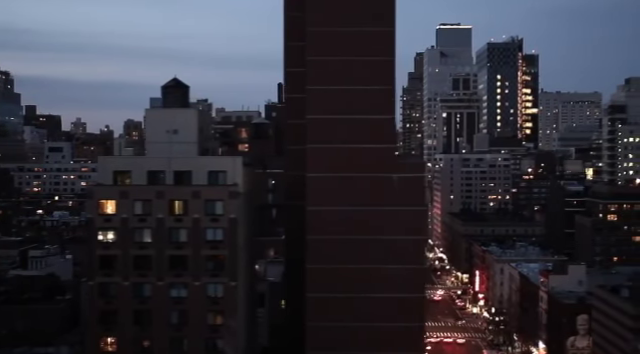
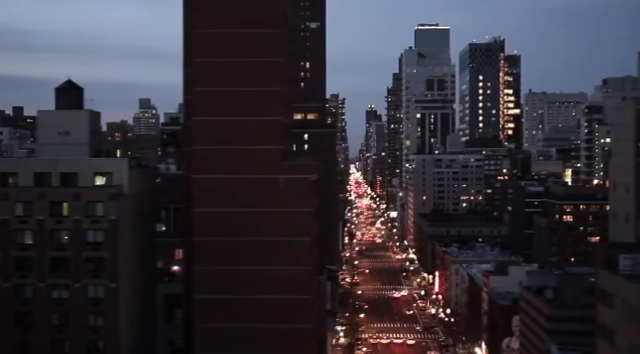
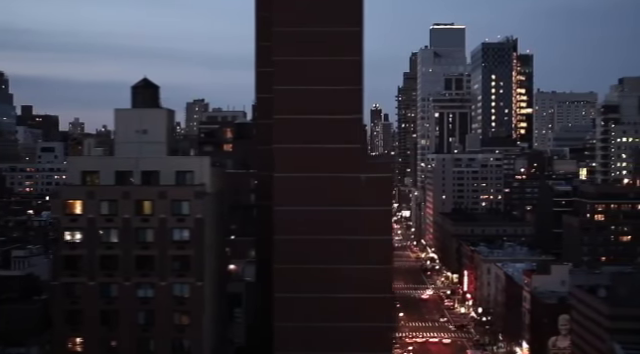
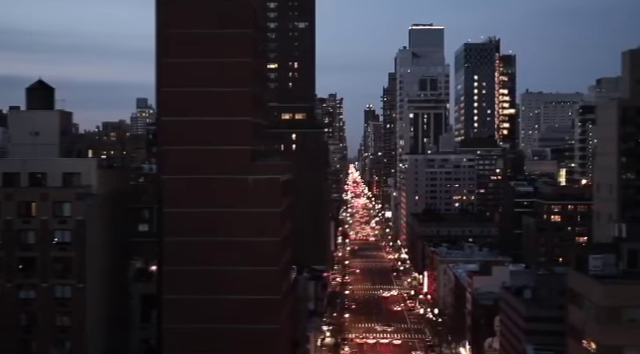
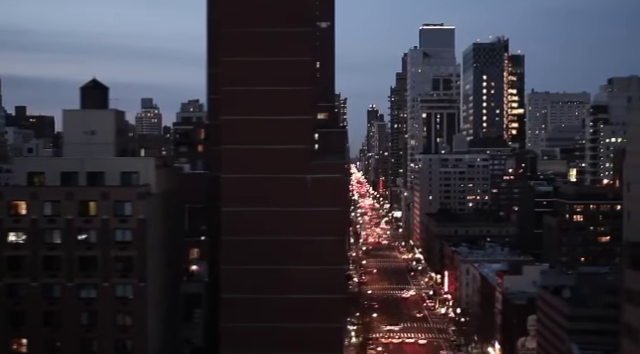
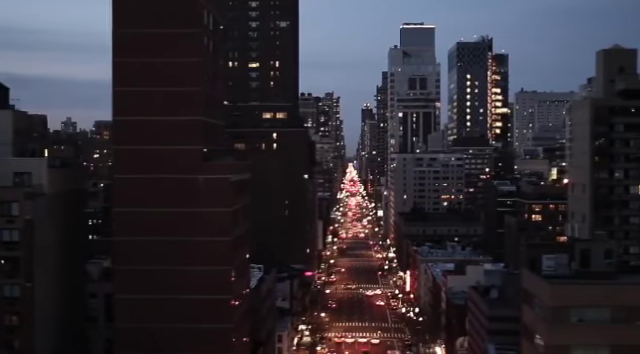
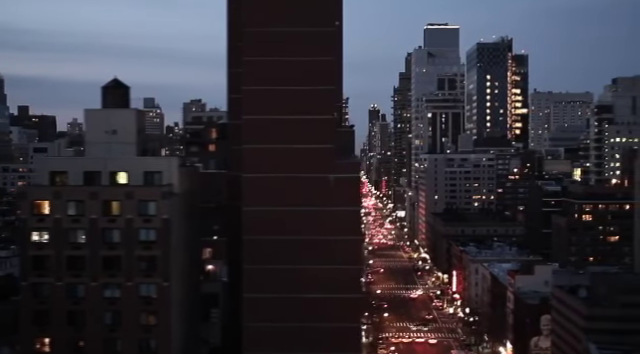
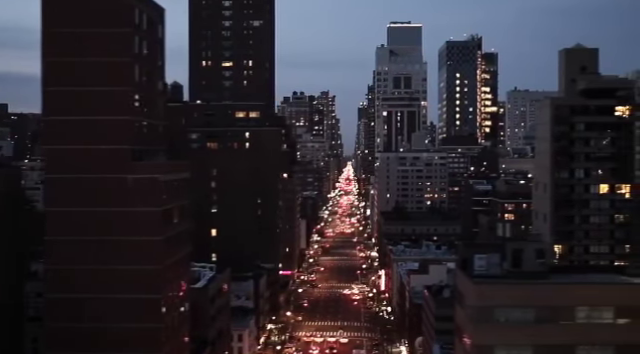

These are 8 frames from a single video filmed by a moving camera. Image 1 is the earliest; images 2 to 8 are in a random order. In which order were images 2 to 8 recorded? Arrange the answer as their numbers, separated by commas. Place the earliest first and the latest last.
3, 7, 5, 2, 4, 6, 8
